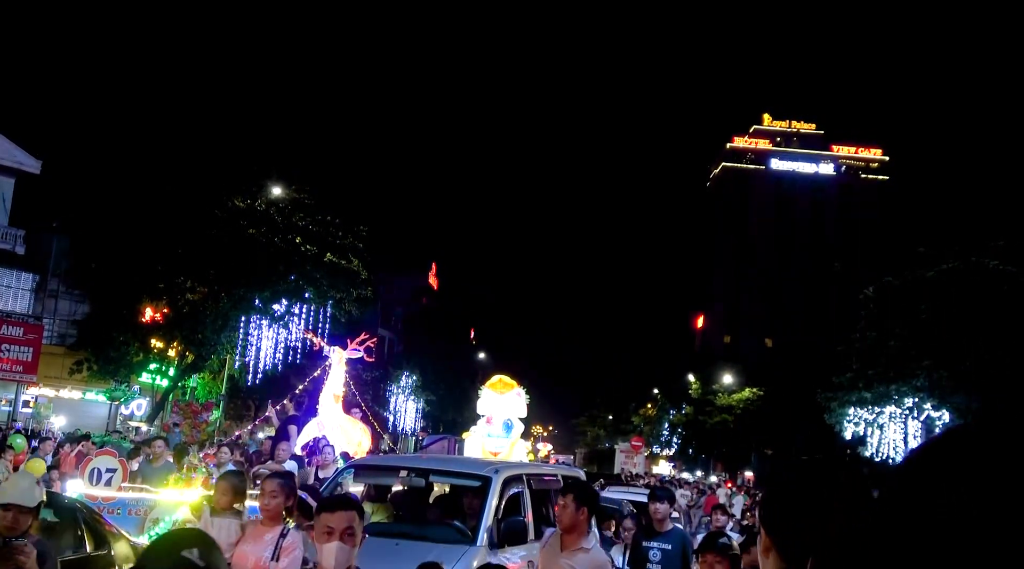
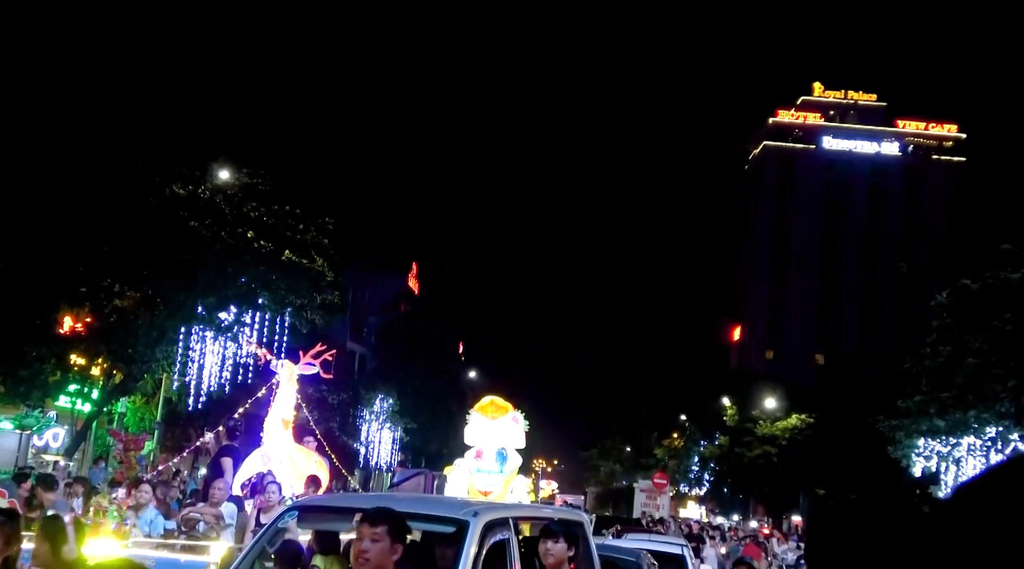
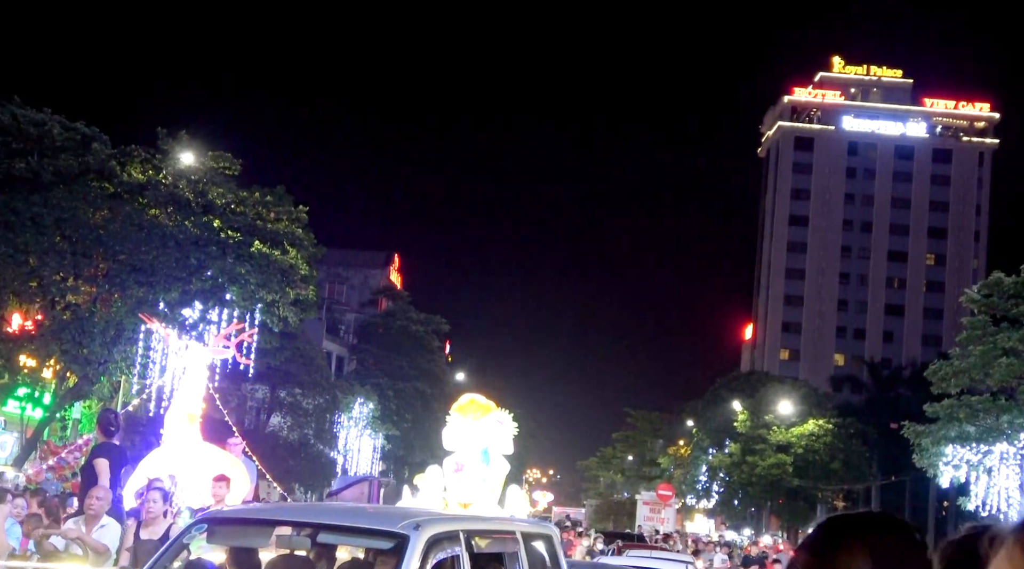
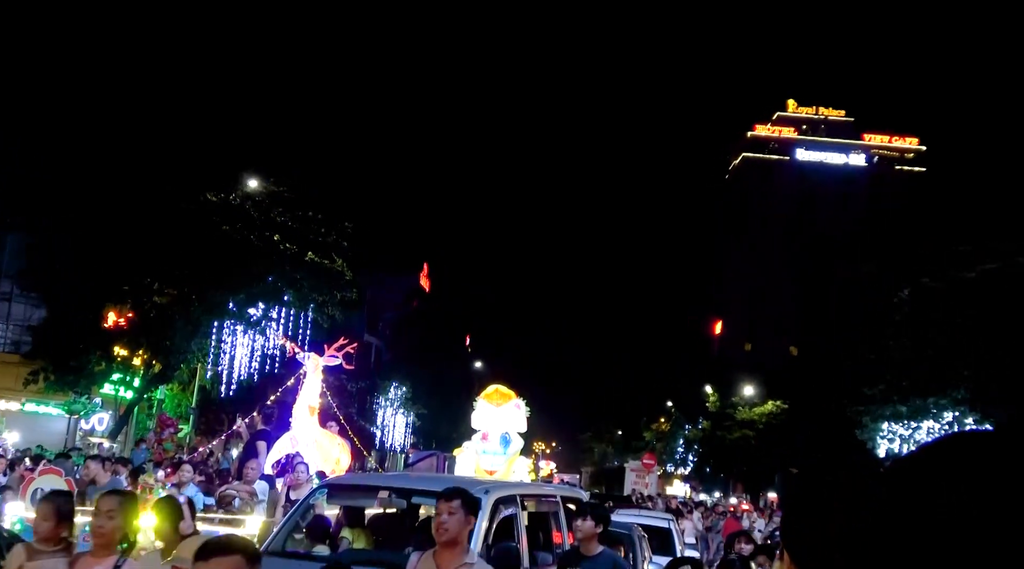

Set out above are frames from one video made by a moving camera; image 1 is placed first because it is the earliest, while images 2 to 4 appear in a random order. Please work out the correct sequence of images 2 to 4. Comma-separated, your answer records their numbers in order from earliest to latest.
4, 2, 3
